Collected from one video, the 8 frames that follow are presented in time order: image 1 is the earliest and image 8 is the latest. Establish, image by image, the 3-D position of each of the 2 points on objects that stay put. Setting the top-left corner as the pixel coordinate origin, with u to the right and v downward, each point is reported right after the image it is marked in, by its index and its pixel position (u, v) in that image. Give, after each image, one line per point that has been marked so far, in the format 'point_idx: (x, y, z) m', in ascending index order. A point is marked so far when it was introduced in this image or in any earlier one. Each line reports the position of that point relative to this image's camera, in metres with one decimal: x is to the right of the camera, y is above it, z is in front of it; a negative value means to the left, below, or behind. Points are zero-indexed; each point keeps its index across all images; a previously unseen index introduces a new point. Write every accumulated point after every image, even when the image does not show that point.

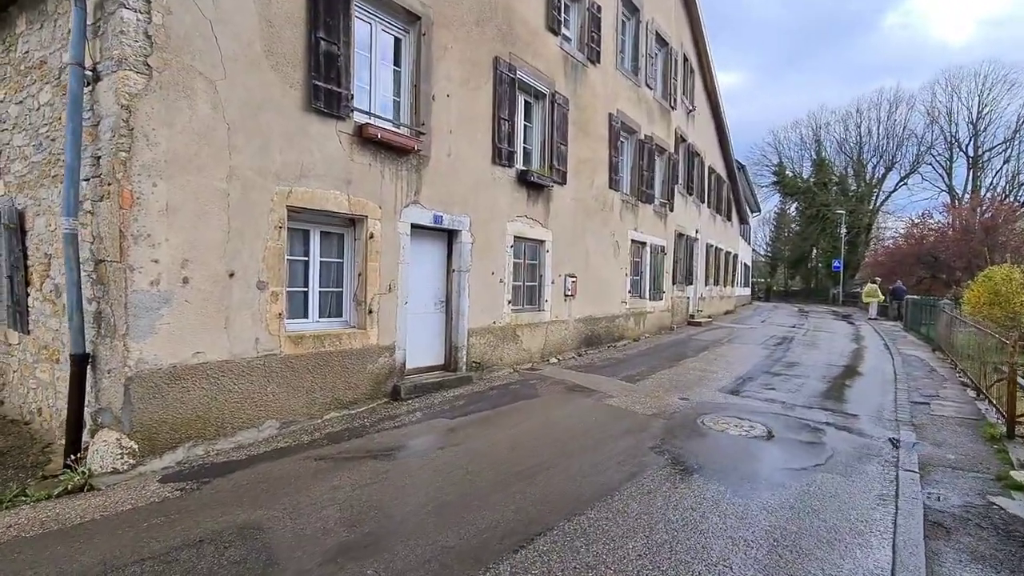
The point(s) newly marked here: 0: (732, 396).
0: (+3.3, -1.6, +7.3) m
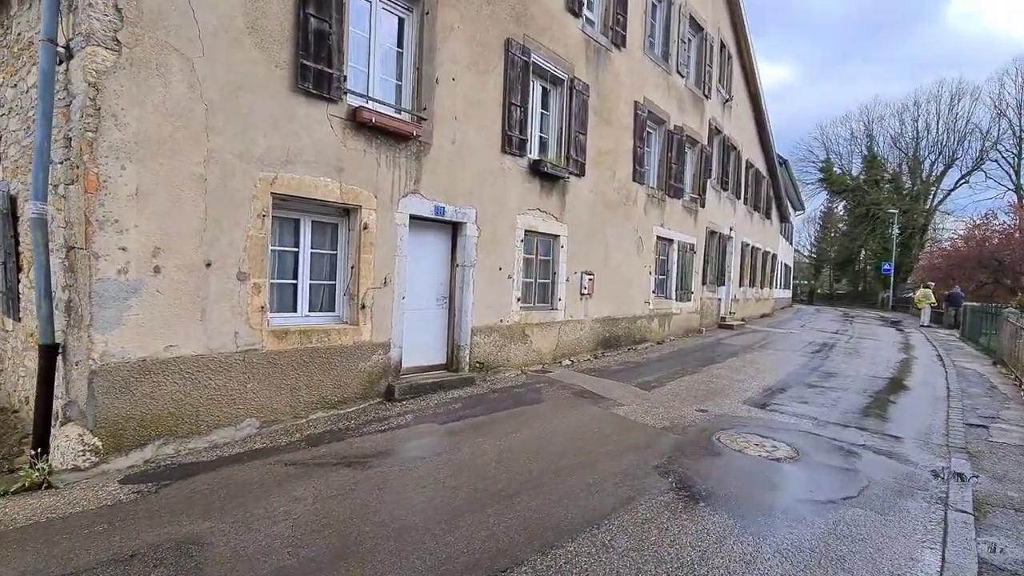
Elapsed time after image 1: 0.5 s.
0: (+3.3, -1.6, +6.6) m
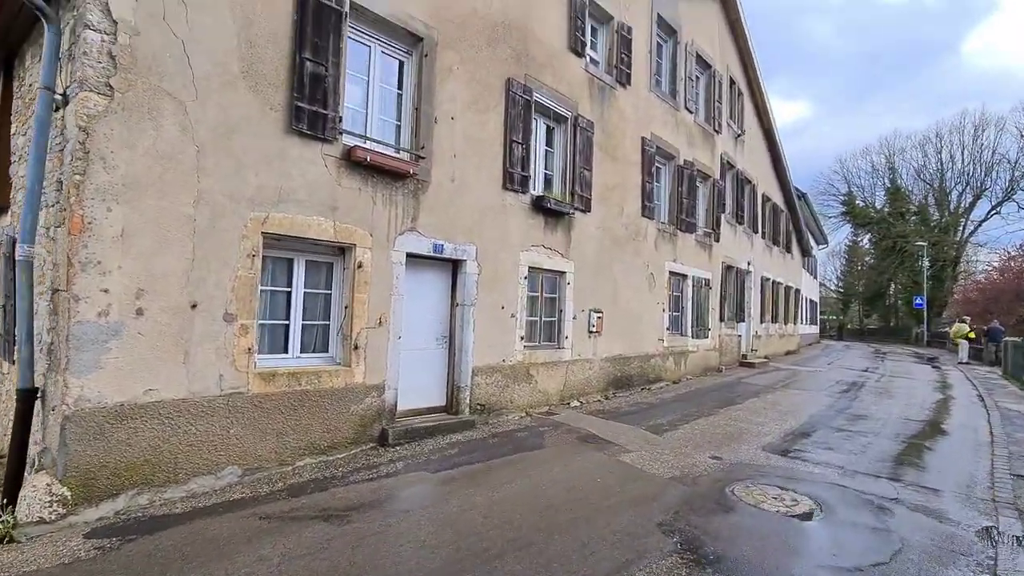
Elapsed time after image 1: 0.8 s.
0: (+3.3, -2.1, +6.1) m
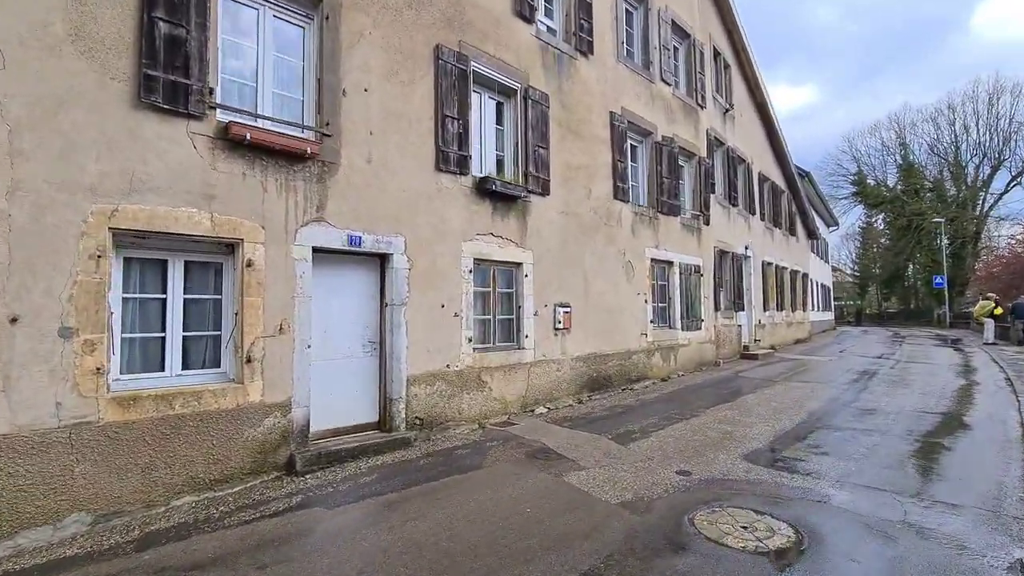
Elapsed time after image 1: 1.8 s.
0: (+2.6, -1.9, +5.1) m
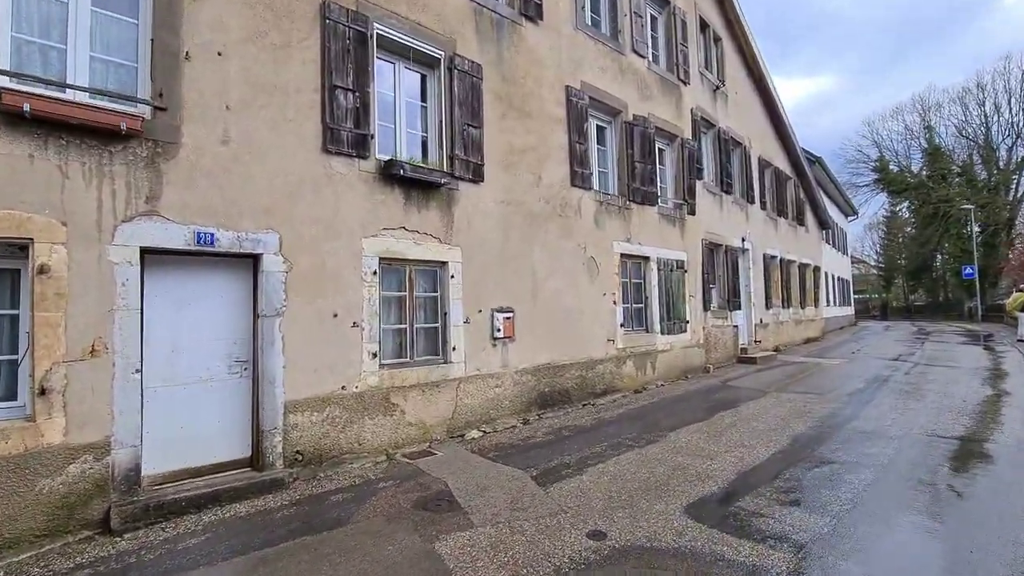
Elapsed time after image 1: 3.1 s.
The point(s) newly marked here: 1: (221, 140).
0: (+1.5, -1.9, +3.9) m
1: (-2.9, +1.4, +4.8) m
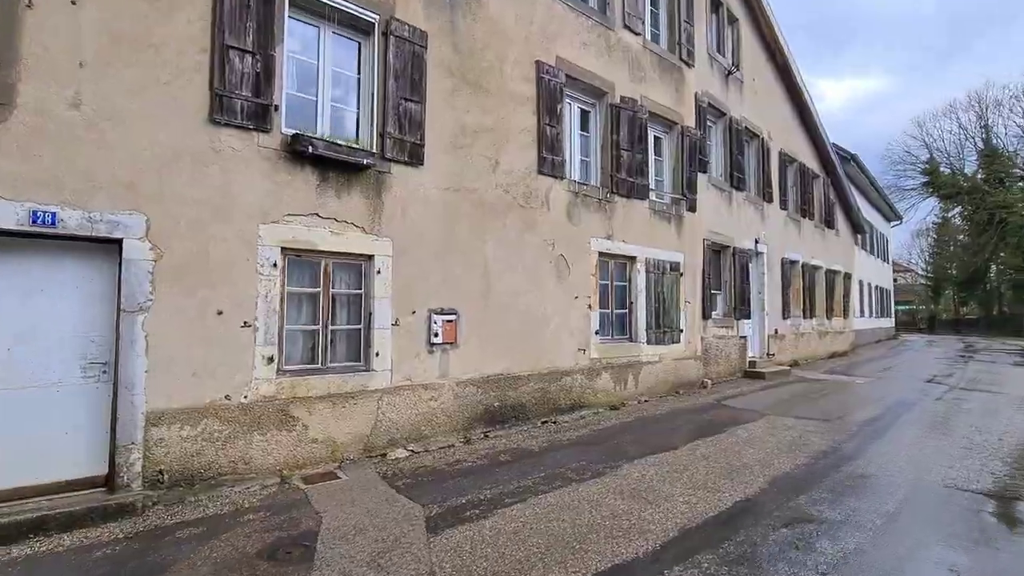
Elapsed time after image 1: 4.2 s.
0: (+0.5, -1.9, +2.9) m
1: (-3.7, +1.5, +4.1) m
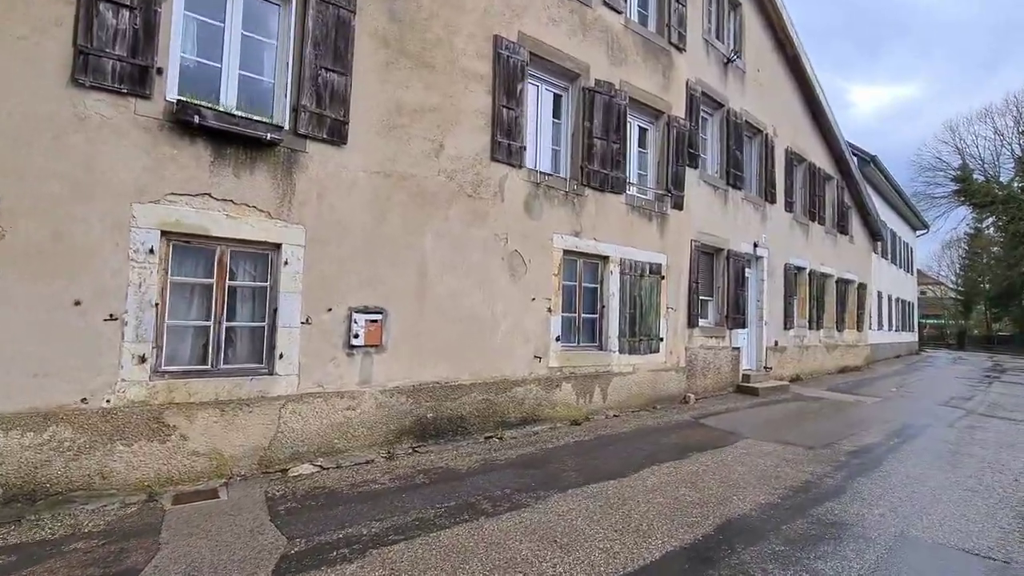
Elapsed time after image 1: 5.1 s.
0: (-0.4, -1.9, +2.1) m
1: (-4.5, +1.7, +3.5) m
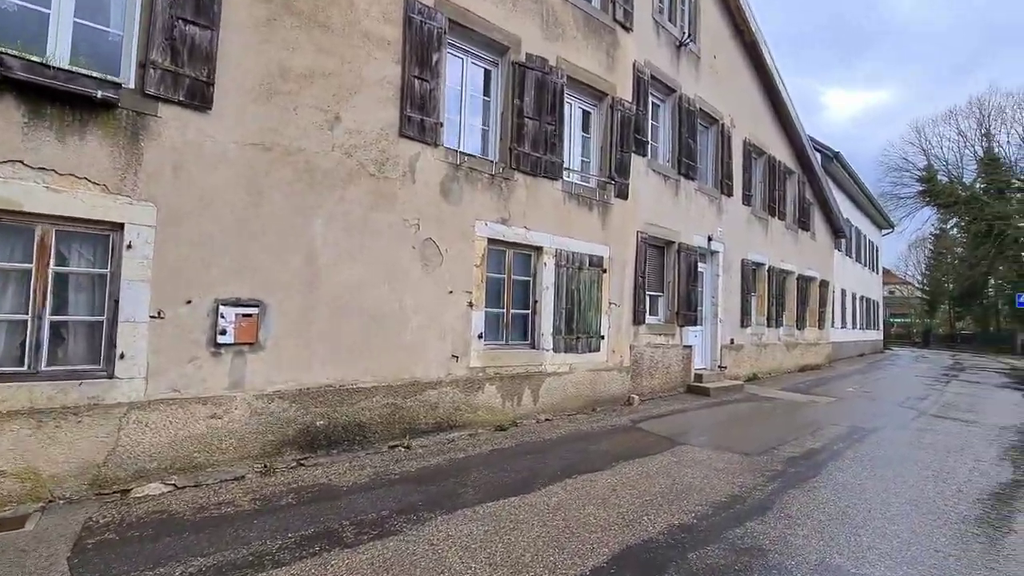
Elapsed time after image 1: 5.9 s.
0: (-1.4, -1.8, +1.4) m
1: (-5.4, +1.8, +2.7) m
